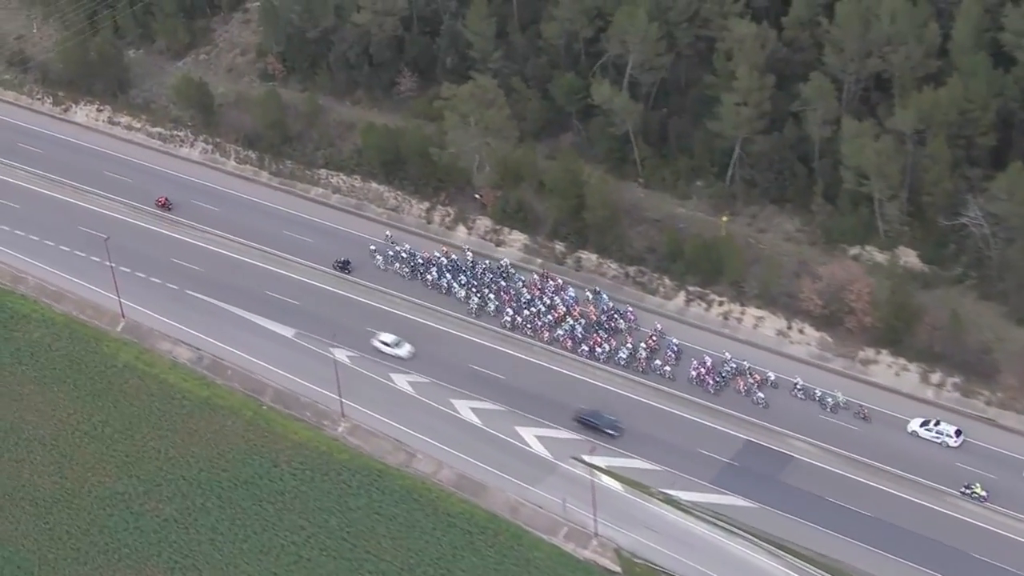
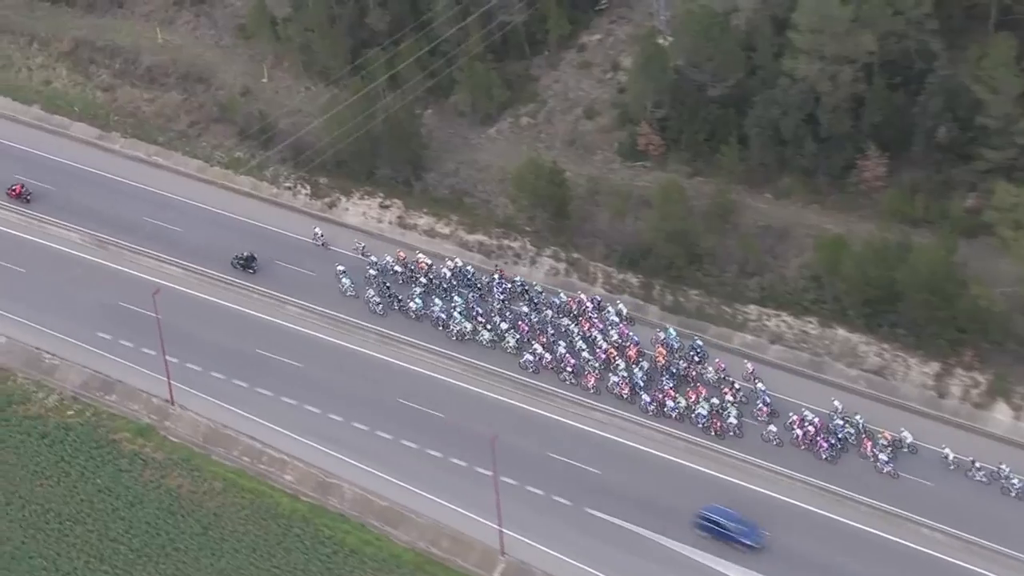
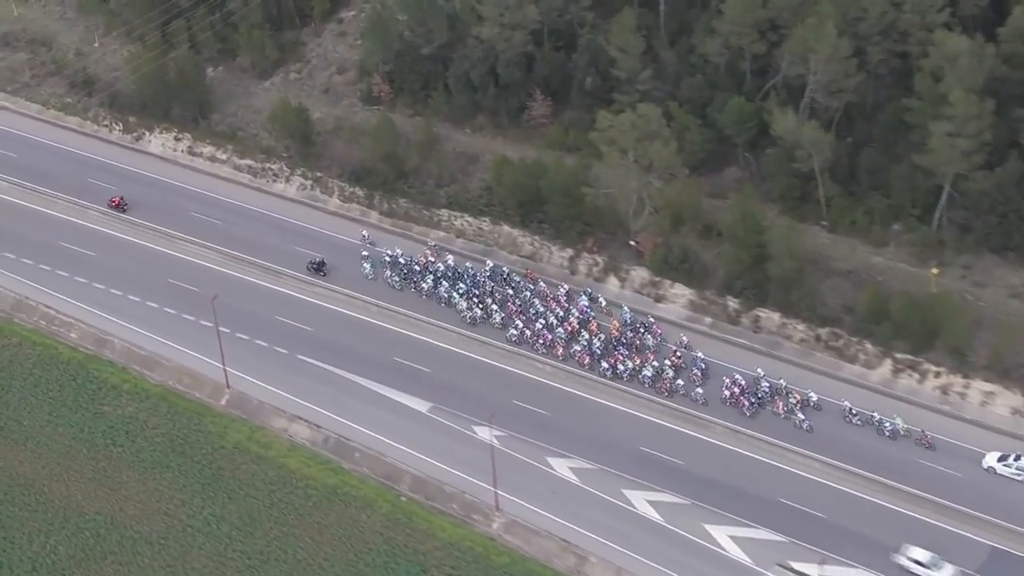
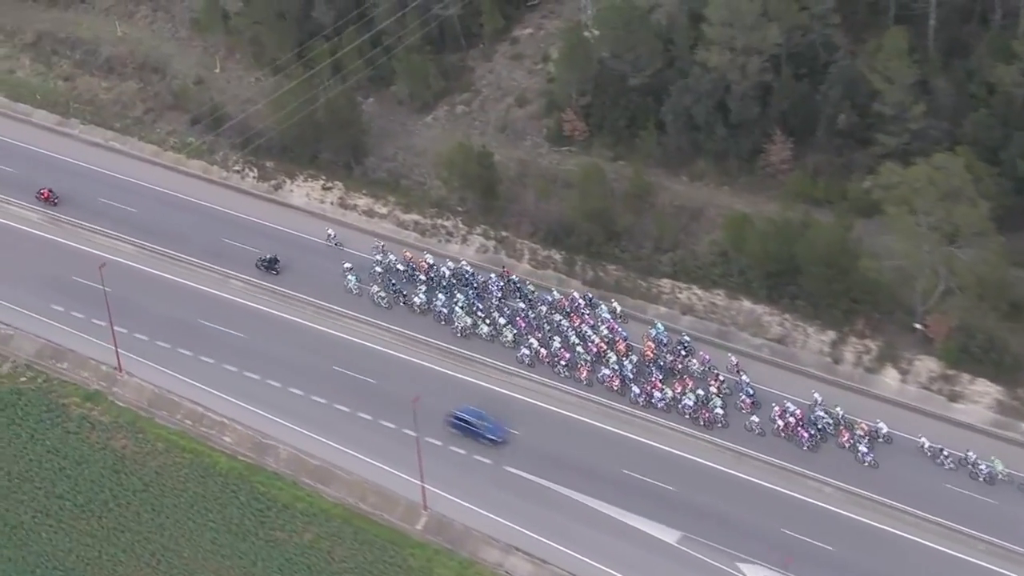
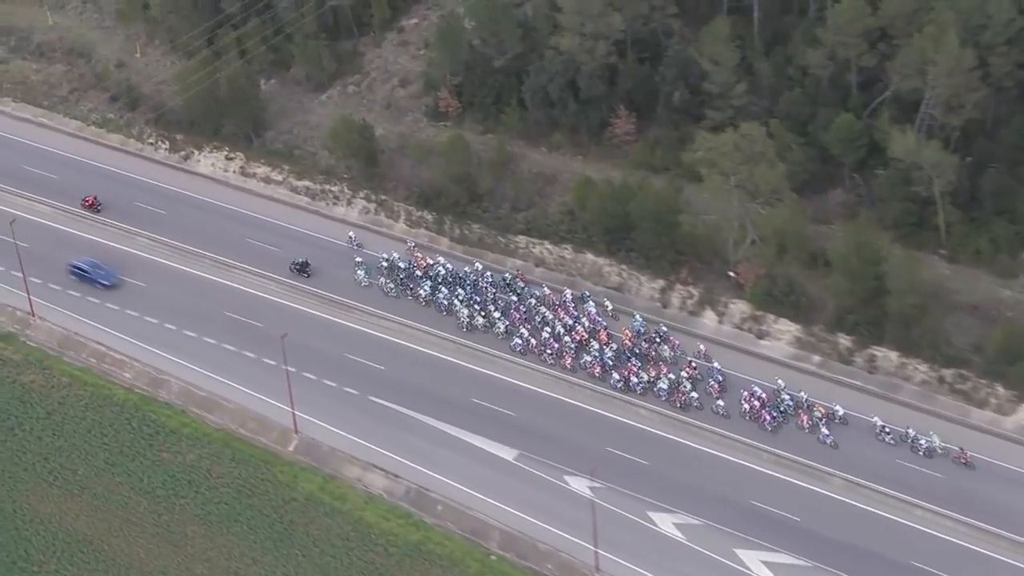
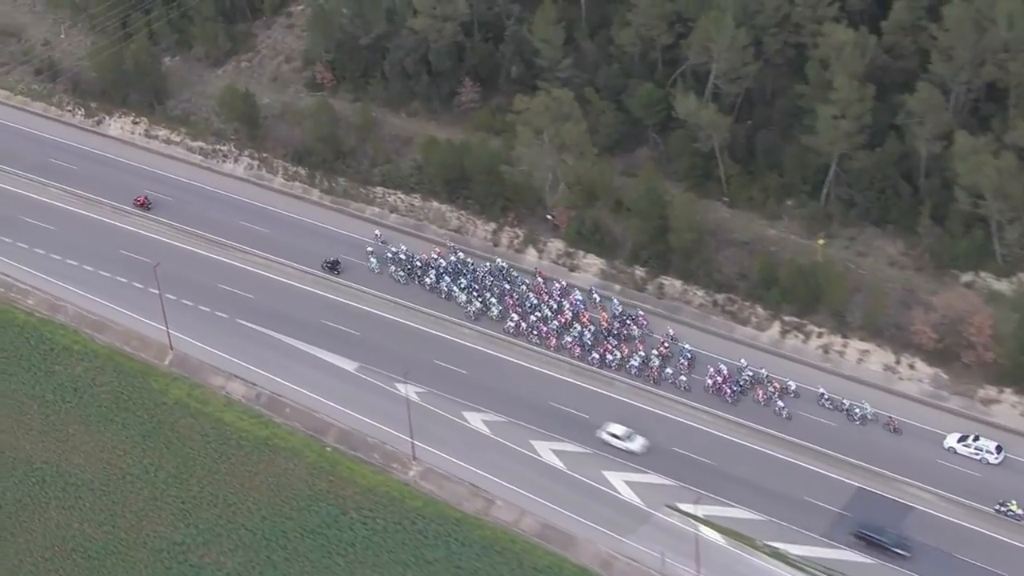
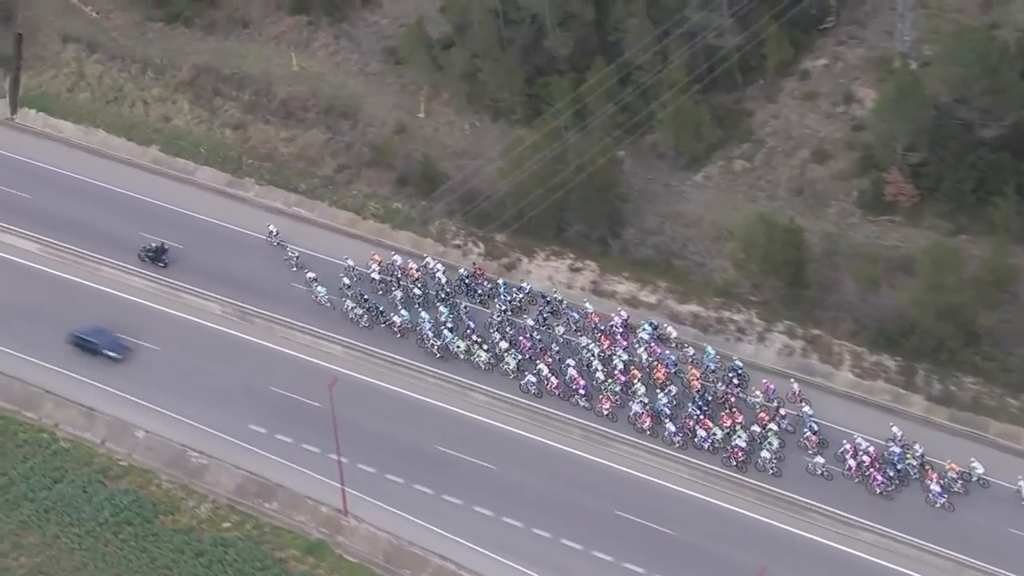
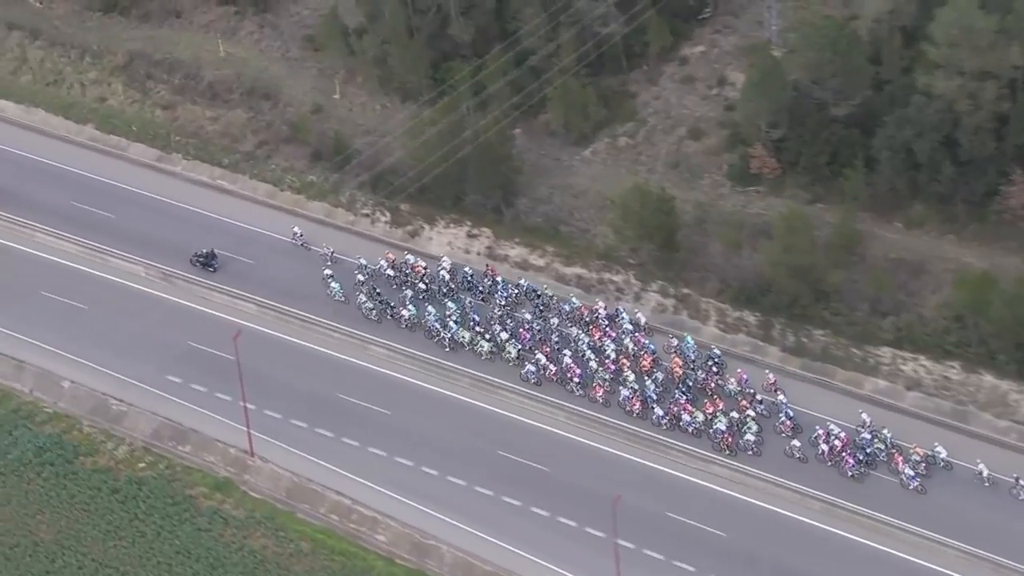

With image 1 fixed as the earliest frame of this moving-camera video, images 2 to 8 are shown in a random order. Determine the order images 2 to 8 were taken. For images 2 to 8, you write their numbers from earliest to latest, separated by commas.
6, 3, 5, 4, 2, 8, 7
